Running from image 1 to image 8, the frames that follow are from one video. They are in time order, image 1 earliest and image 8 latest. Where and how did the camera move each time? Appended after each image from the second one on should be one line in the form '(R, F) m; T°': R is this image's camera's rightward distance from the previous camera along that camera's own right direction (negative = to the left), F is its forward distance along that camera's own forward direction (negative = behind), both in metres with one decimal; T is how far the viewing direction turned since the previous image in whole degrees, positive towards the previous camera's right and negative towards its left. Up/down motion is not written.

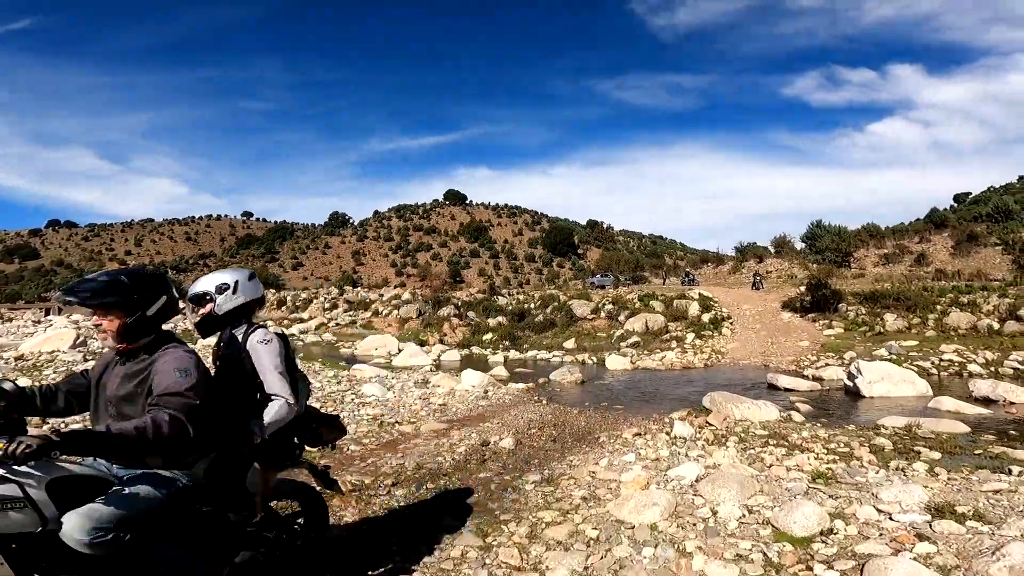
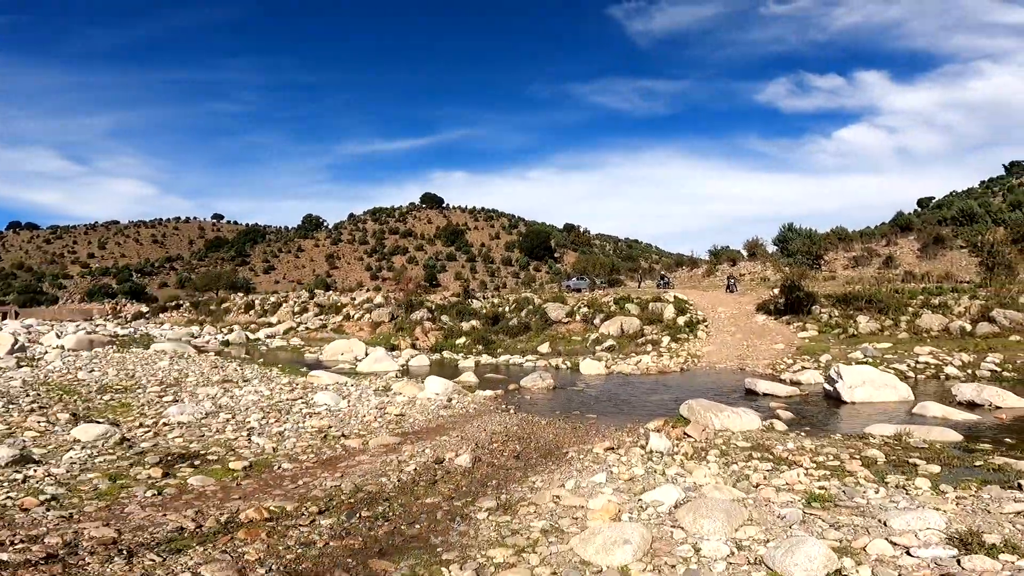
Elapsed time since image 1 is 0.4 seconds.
(+0.3, +1.1) m; +2°
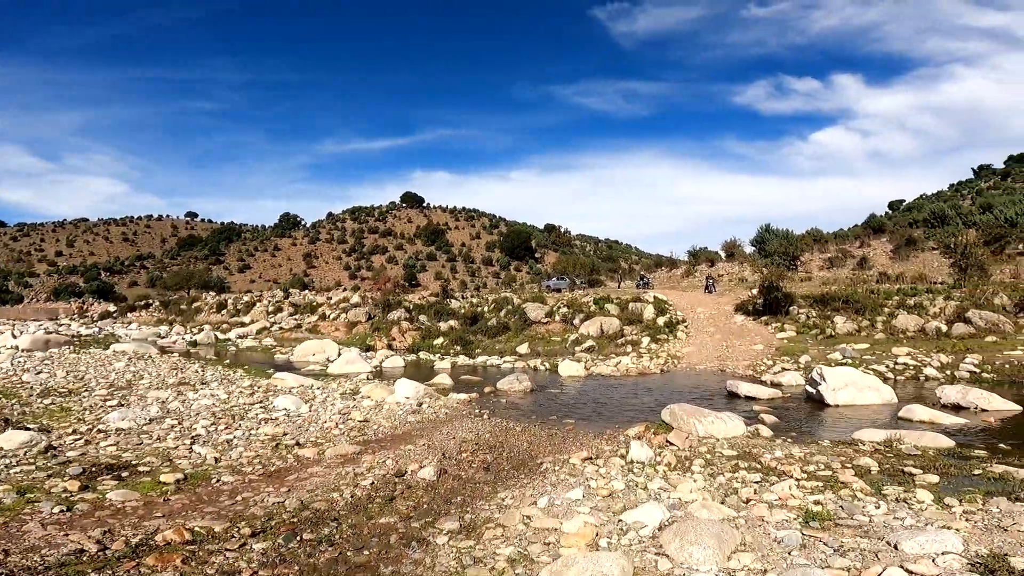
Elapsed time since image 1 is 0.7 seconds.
(+0.2, +0.8) m; +2°
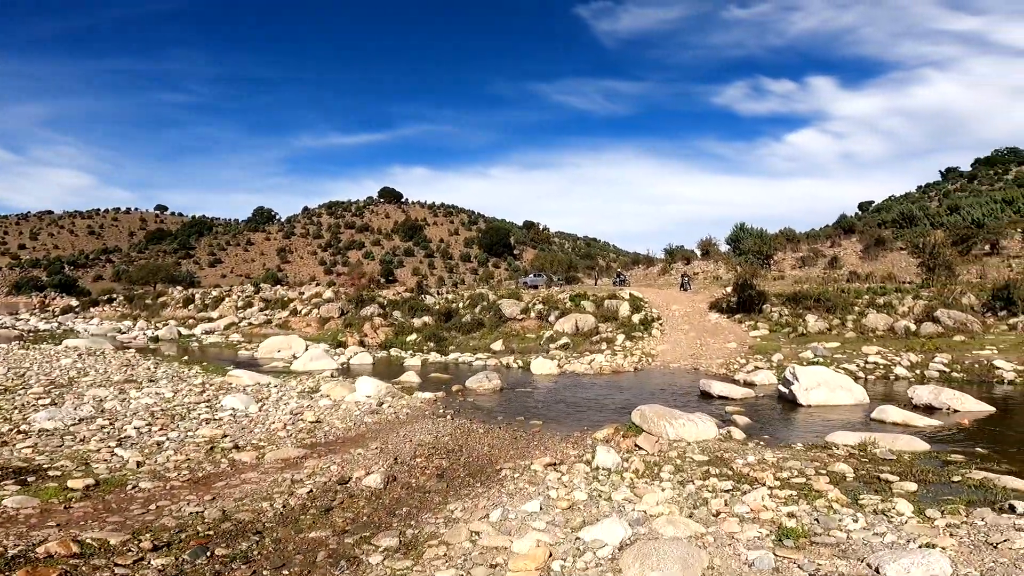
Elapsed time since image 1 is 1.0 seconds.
(+0.3, +0.7) m; +2°
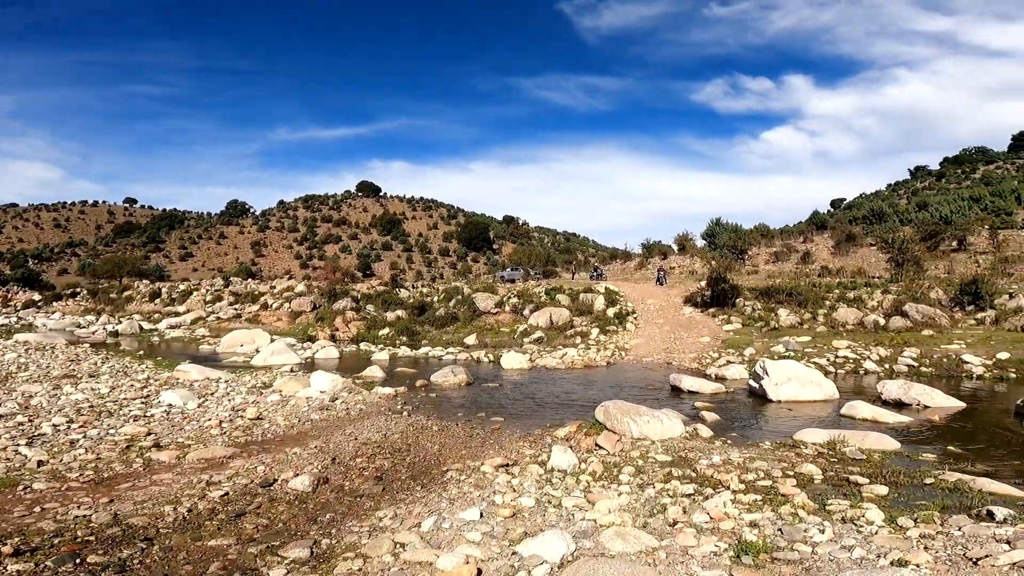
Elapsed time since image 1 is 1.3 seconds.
(+0.5, +0.7) m; +2°
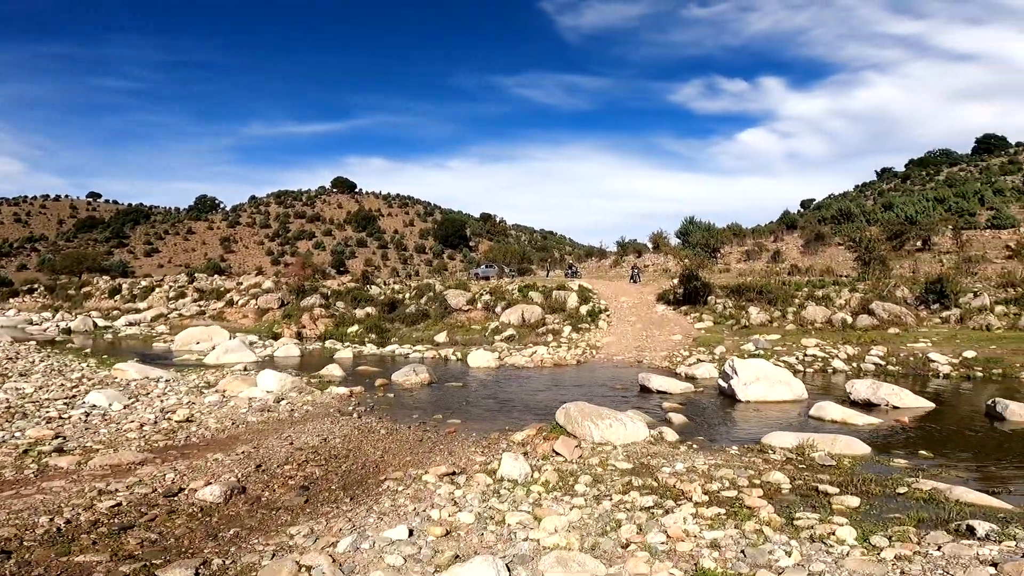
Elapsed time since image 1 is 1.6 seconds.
(+0.4, +0.7) m; +2°
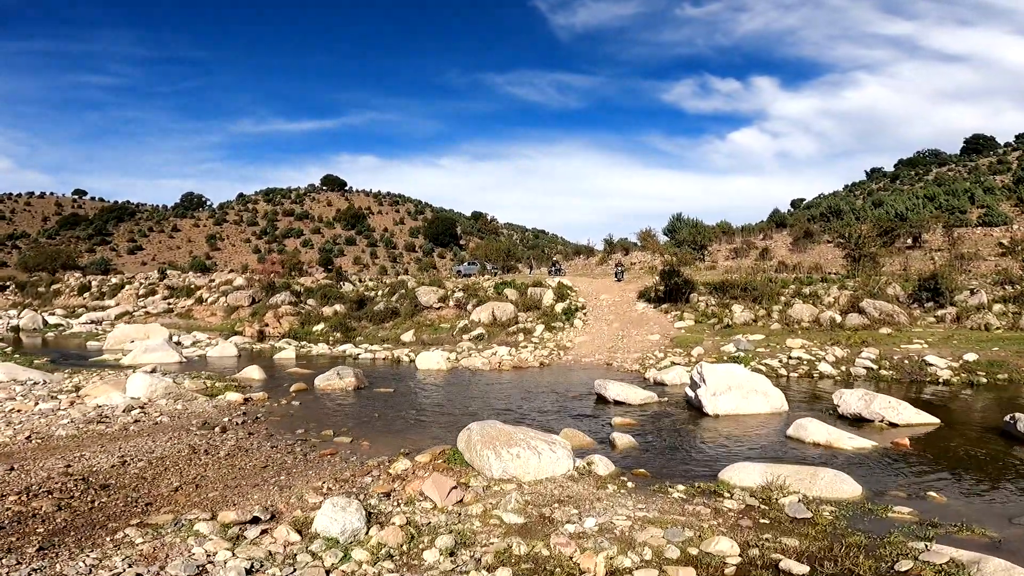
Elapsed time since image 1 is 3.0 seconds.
(+1.6, +2.7) m; +1°
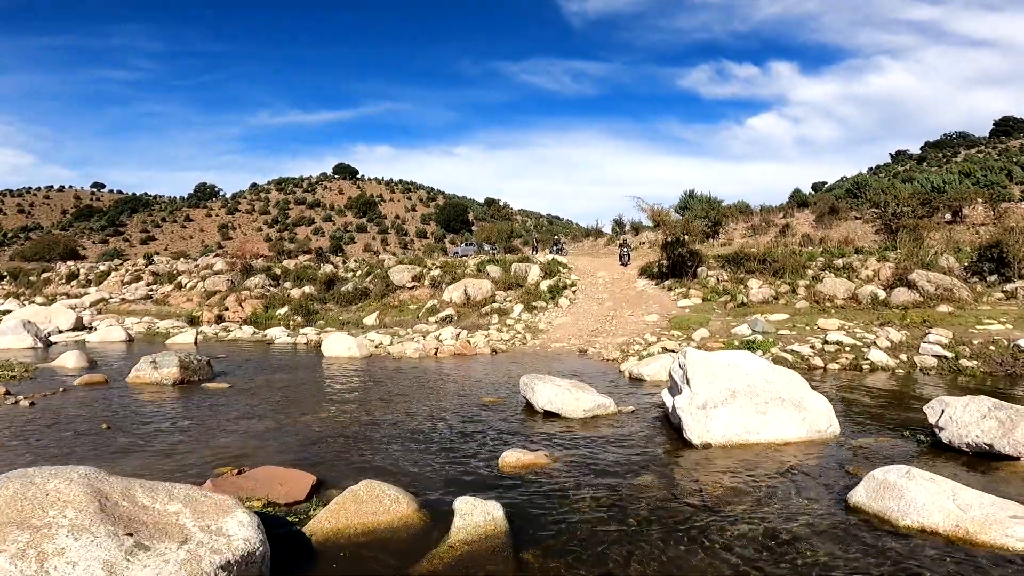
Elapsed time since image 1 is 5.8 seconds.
(+2.4, +5.9) m; -2°
